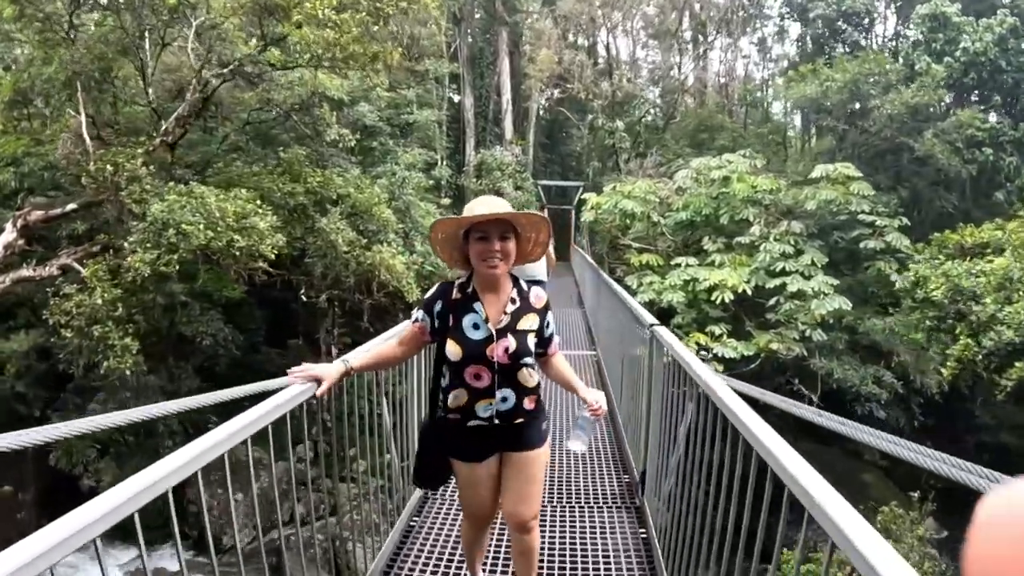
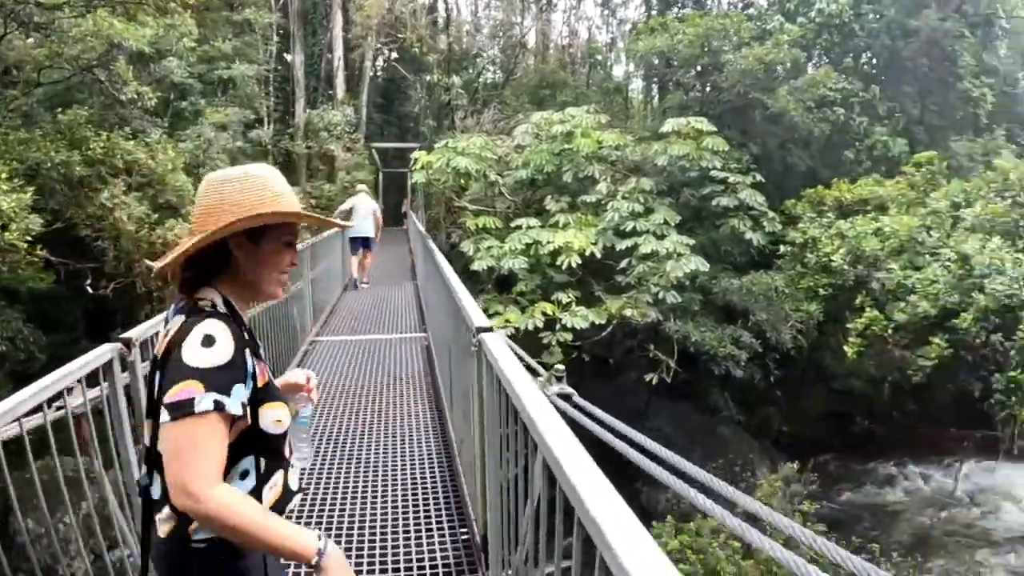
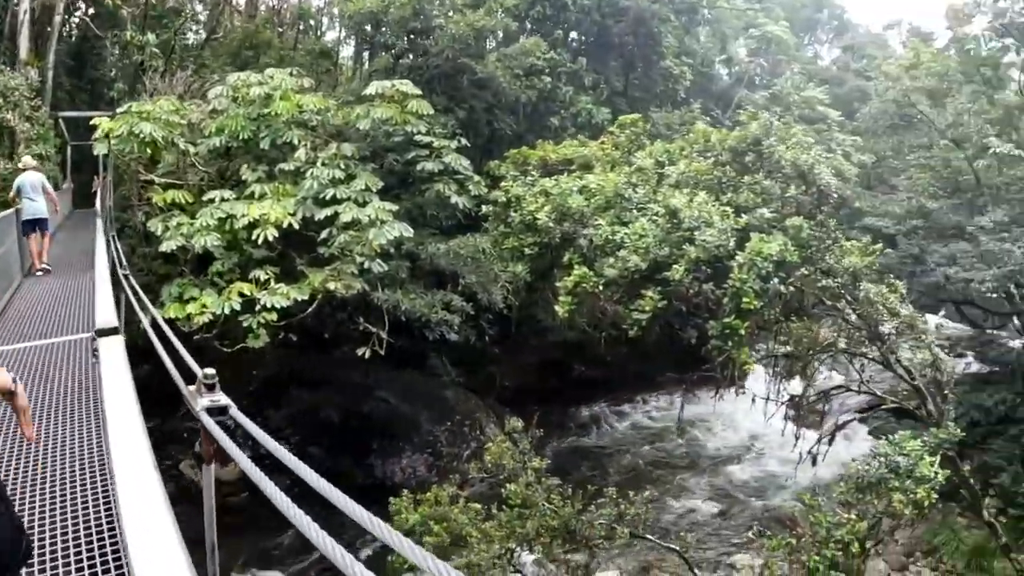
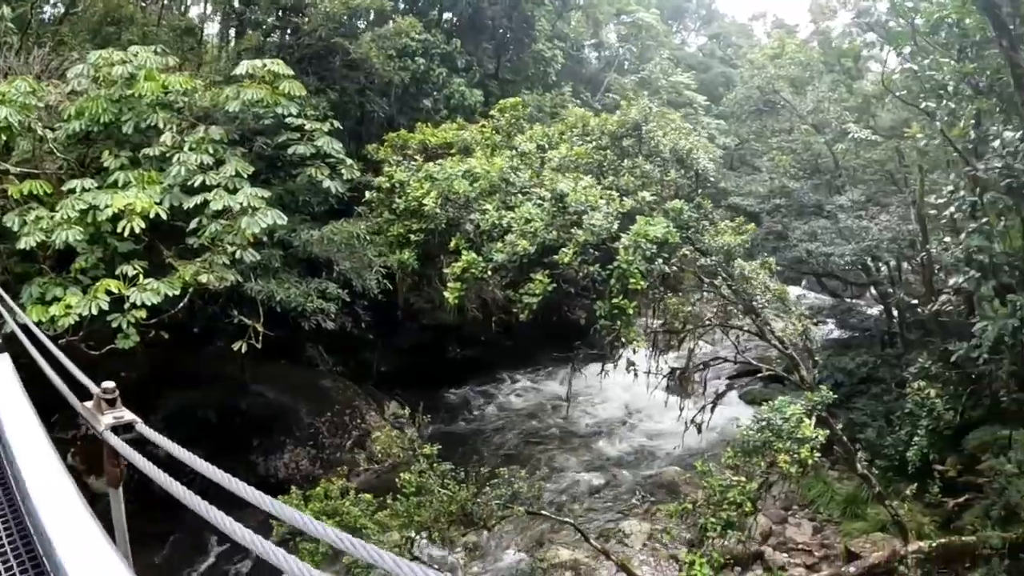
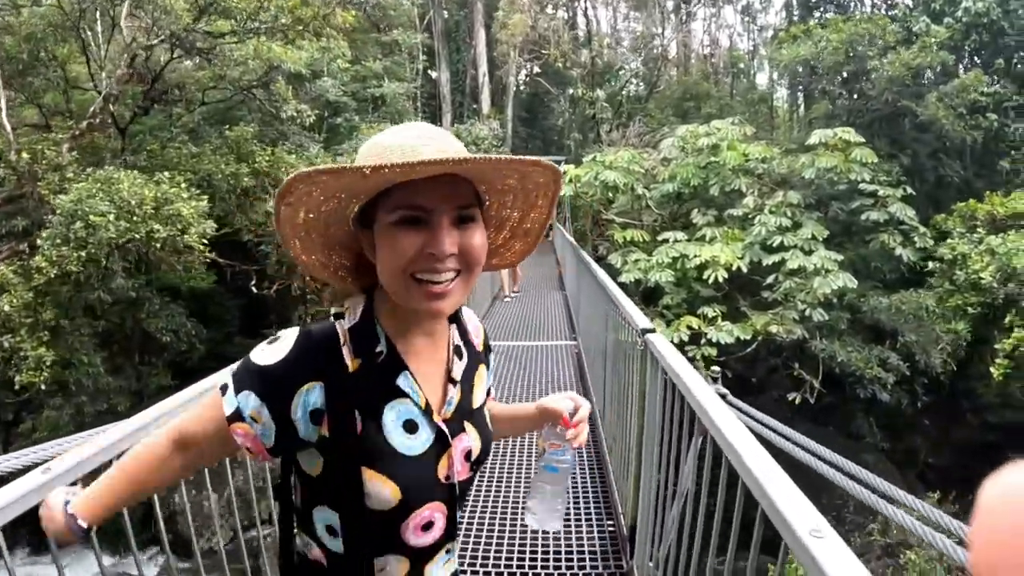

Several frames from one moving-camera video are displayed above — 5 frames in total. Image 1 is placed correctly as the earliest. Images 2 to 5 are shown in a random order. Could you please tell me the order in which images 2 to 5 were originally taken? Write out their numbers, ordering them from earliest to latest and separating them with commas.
5, 2, 3, 4
